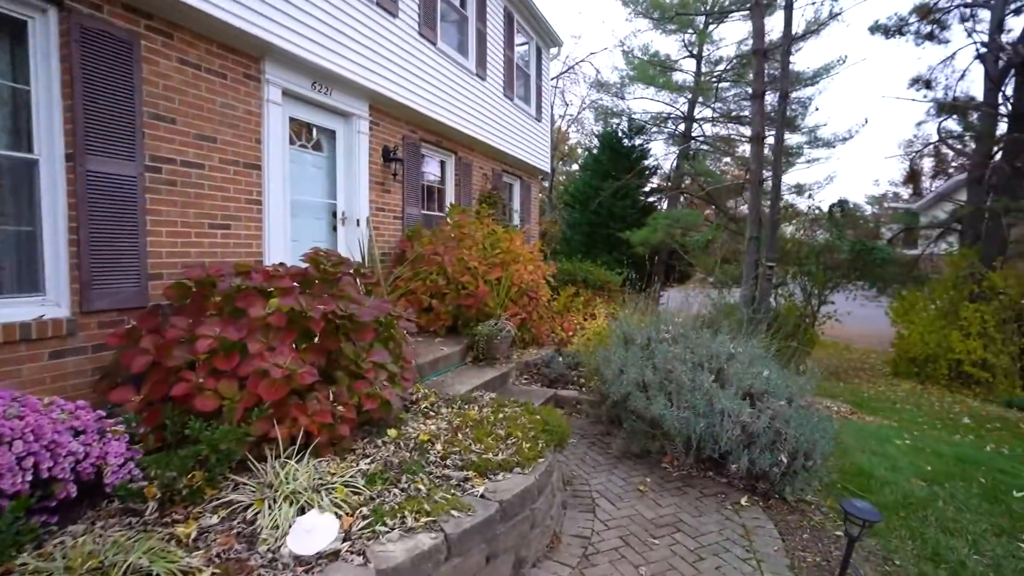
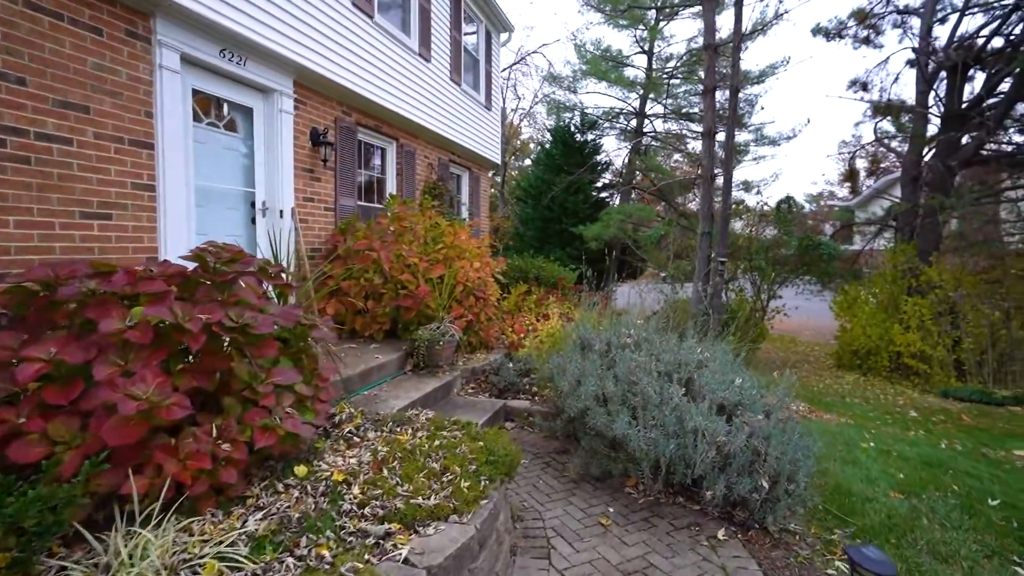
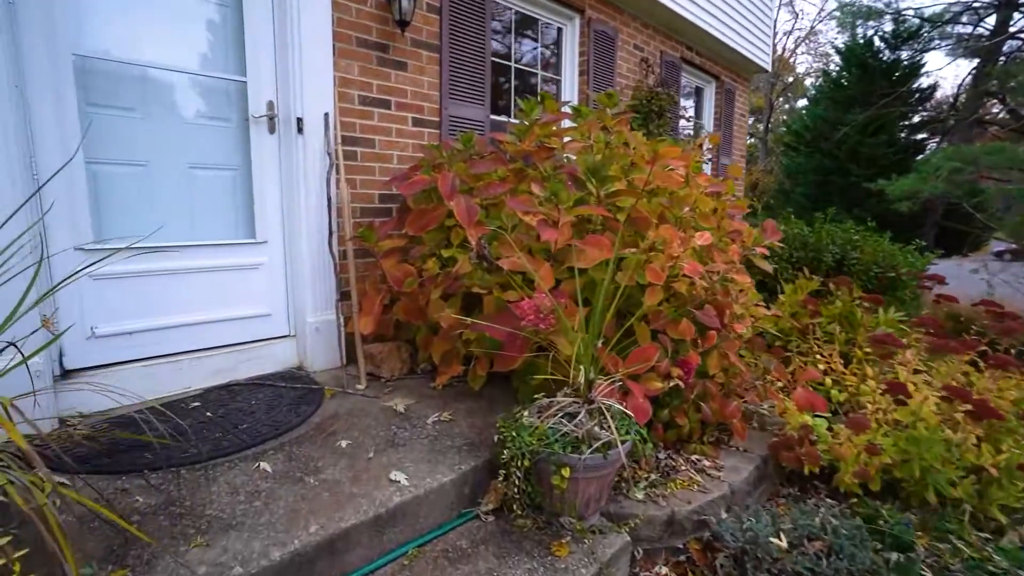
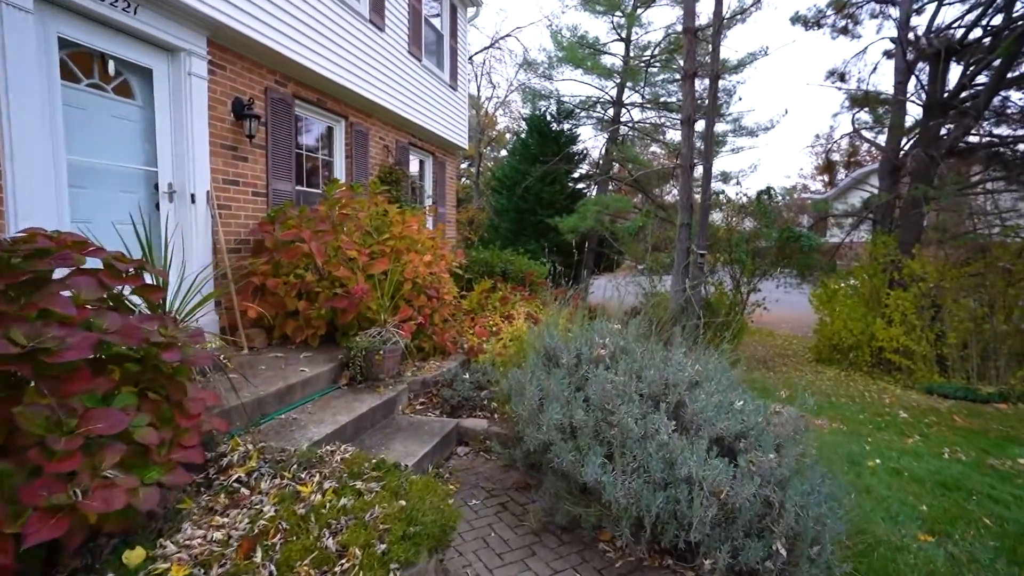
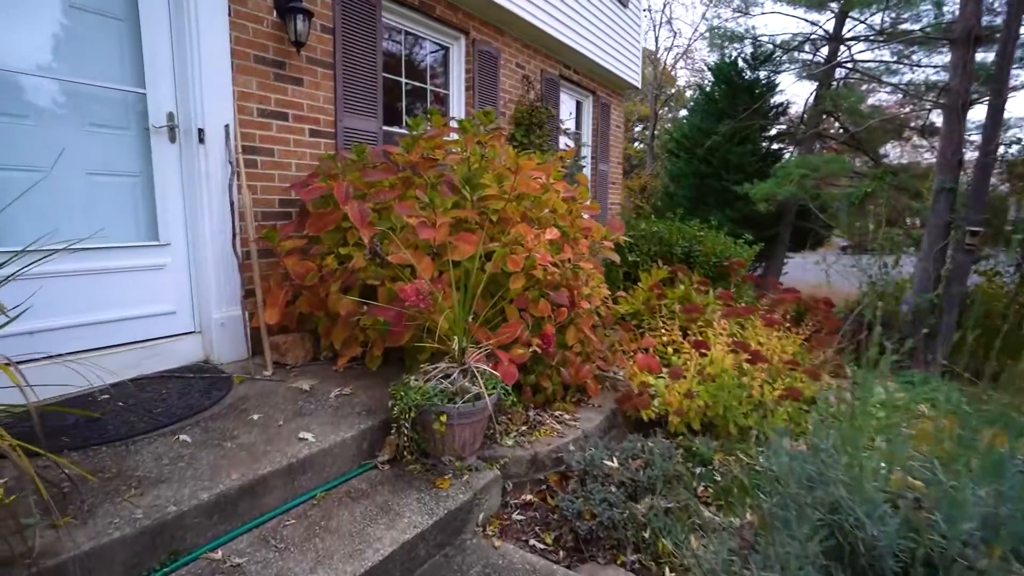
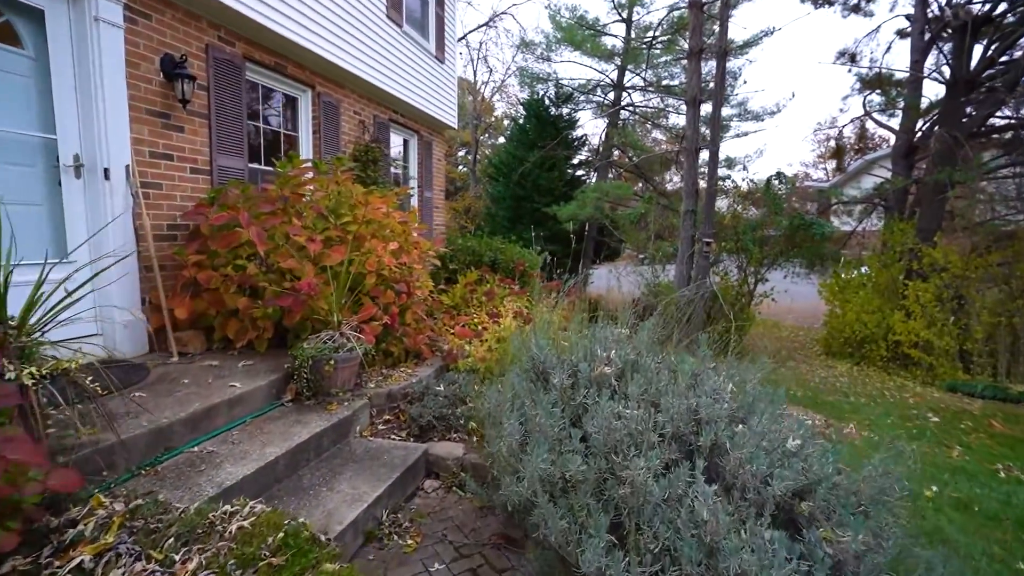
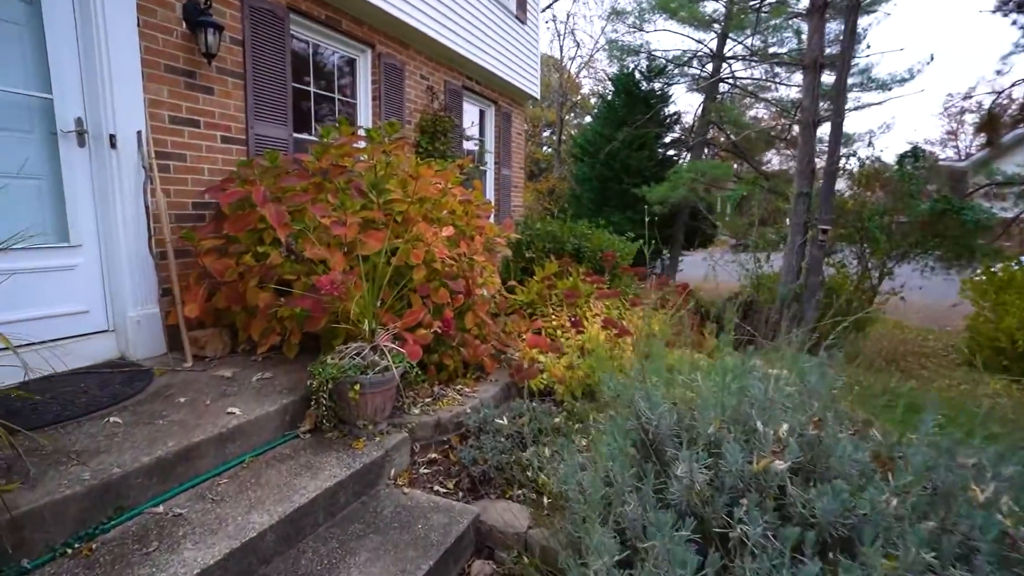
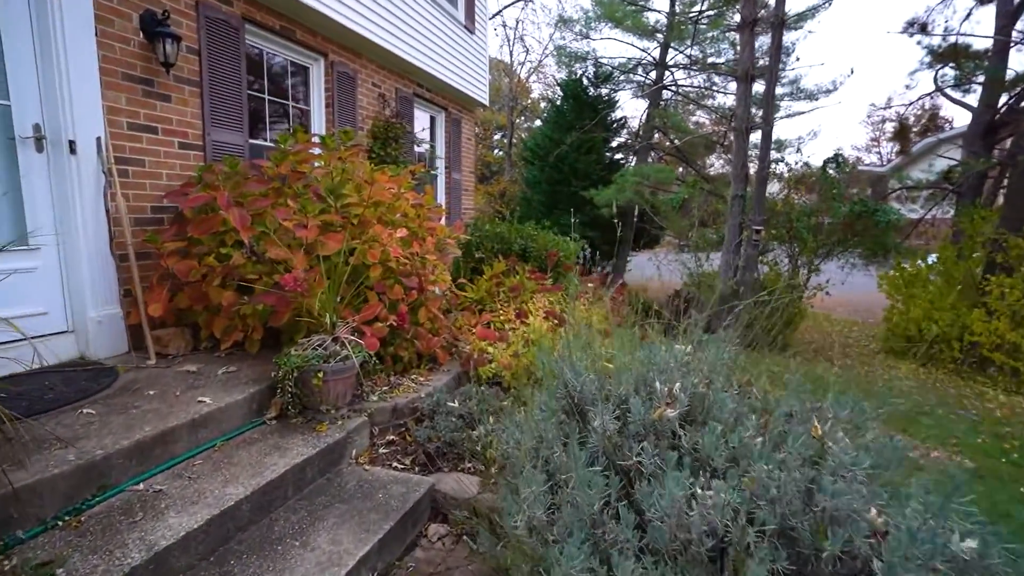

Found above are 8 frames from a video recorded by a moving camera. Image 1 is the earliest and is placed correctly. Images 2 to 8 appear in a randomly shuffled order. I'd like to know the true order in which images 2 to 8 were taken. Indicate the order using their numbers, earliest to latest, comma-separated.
2, 4, 6, 8, 7, 5, 3
